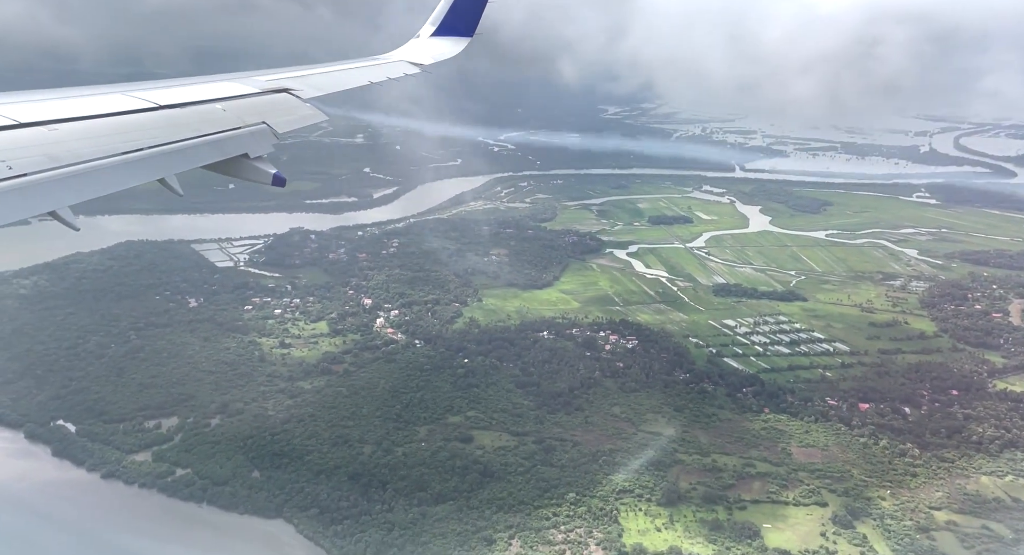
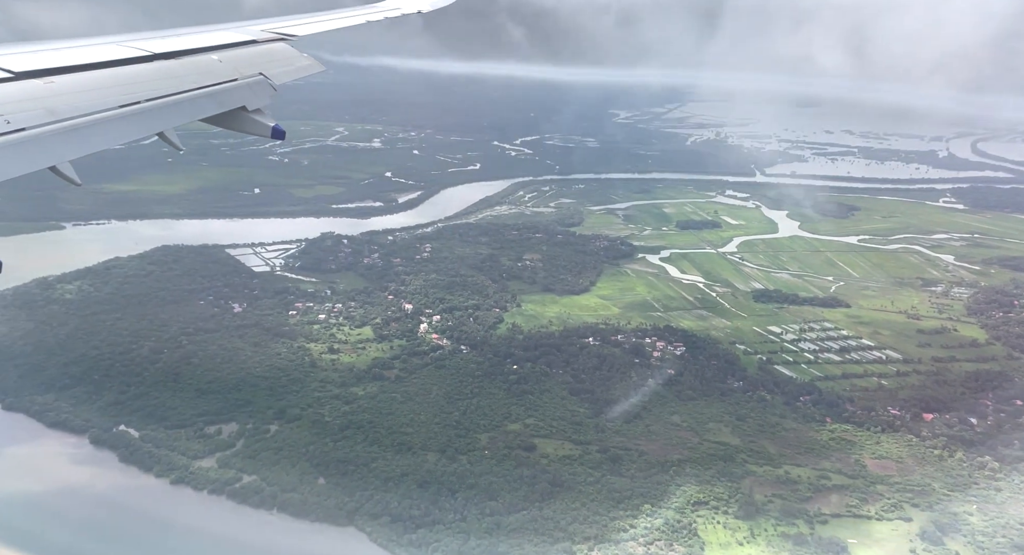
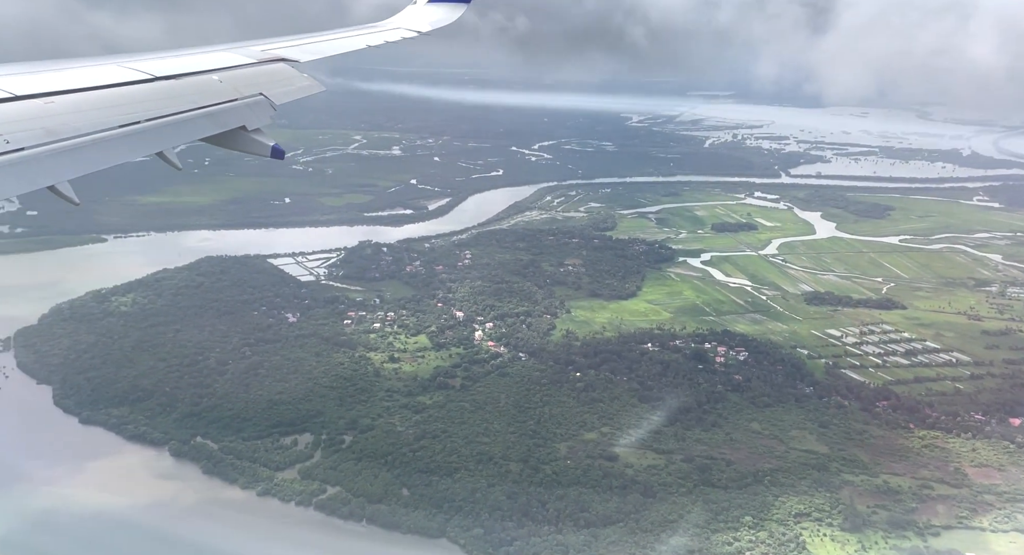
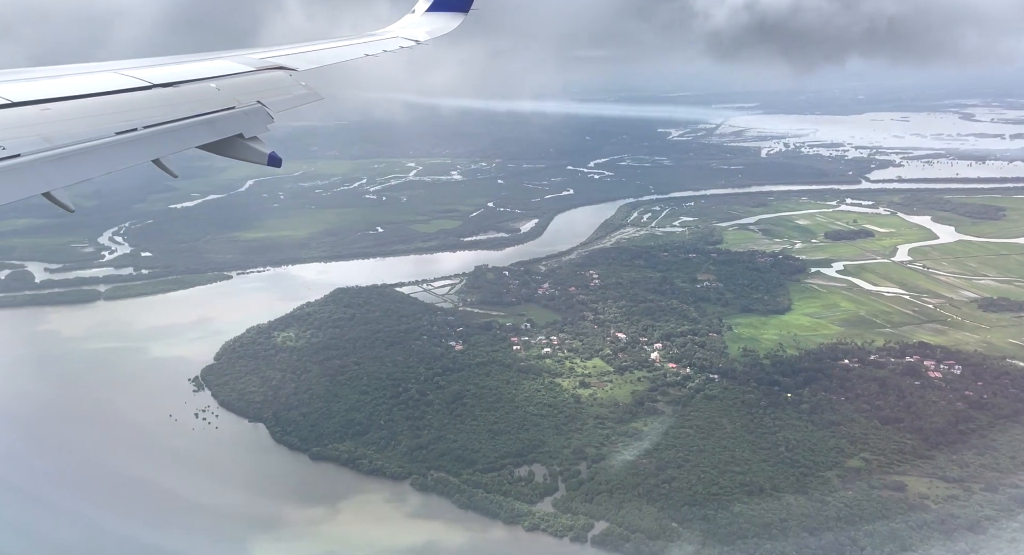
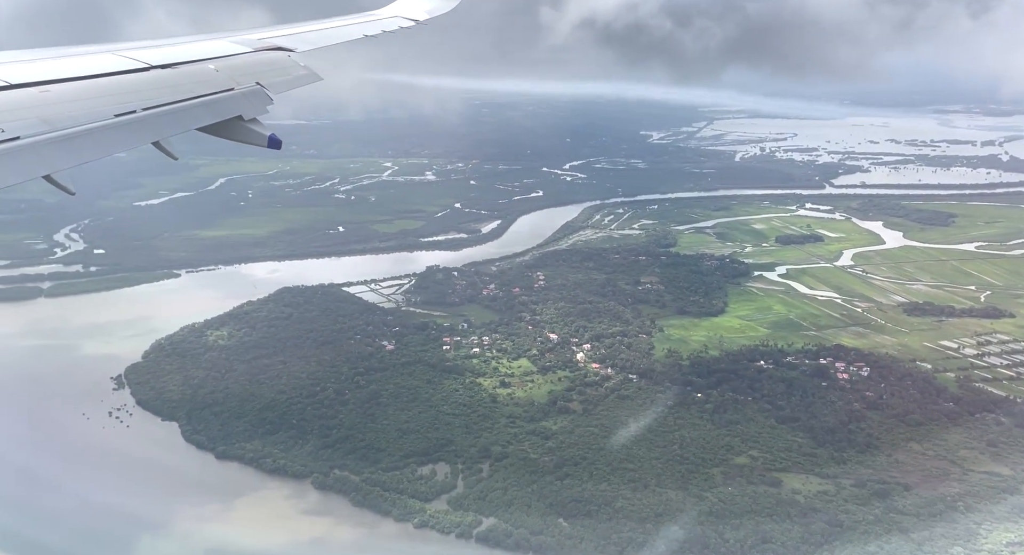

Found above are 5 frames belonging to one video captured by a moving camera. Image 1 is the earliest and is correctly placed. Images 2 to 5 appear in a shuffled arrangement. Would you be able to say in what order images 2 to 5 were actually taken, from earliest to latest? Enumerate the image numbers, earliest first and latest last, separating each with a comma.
2, 3, 5, 4
